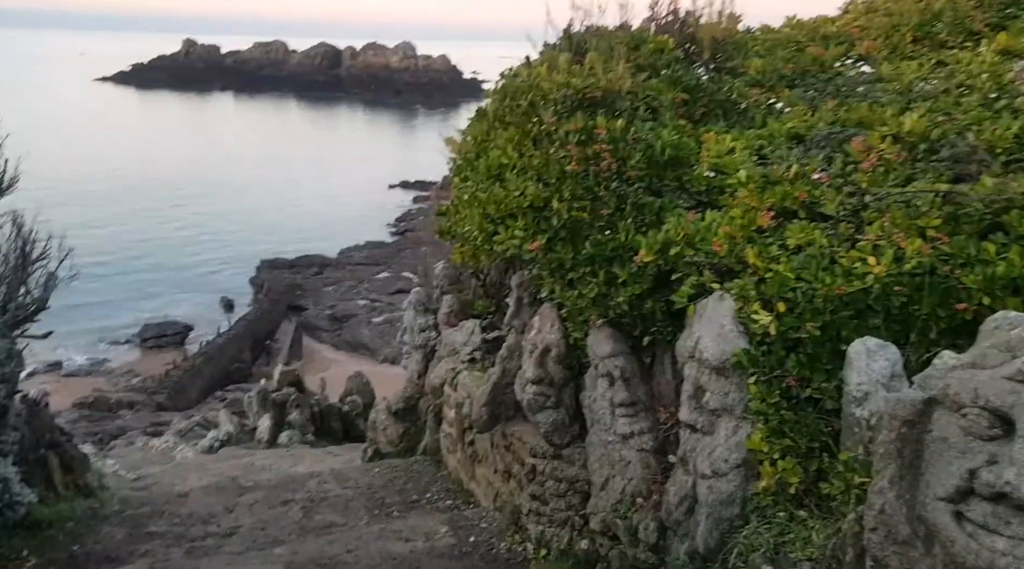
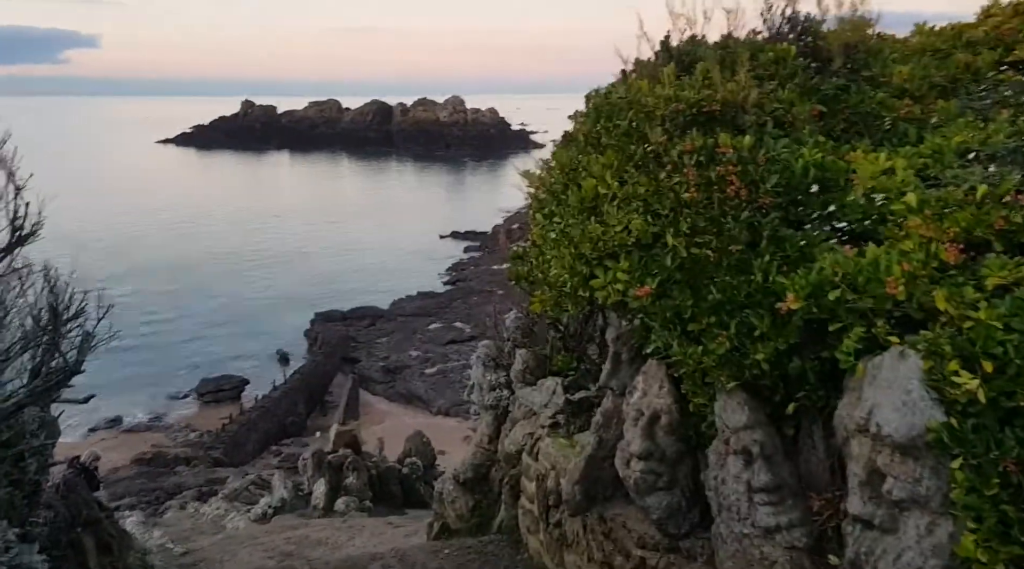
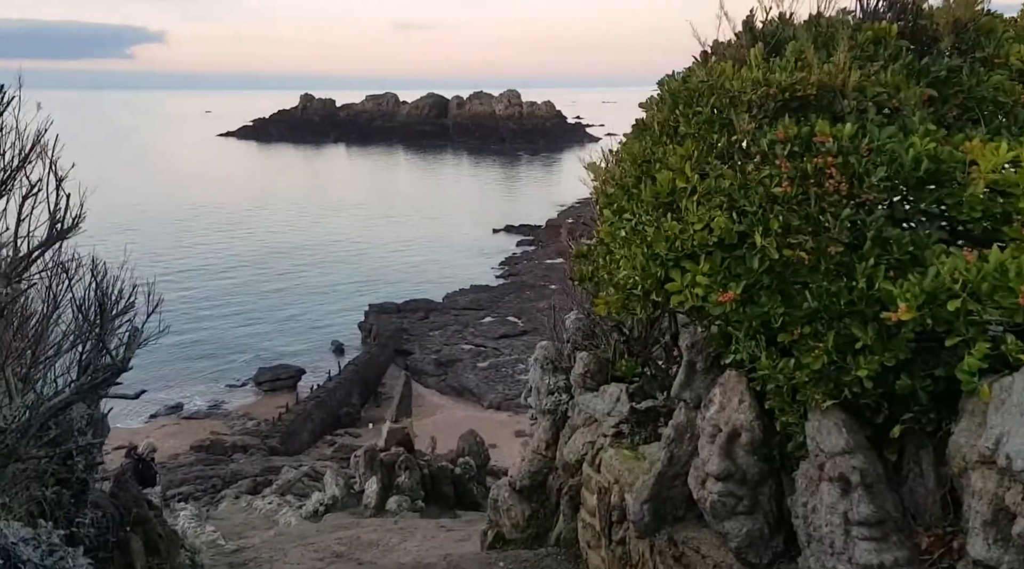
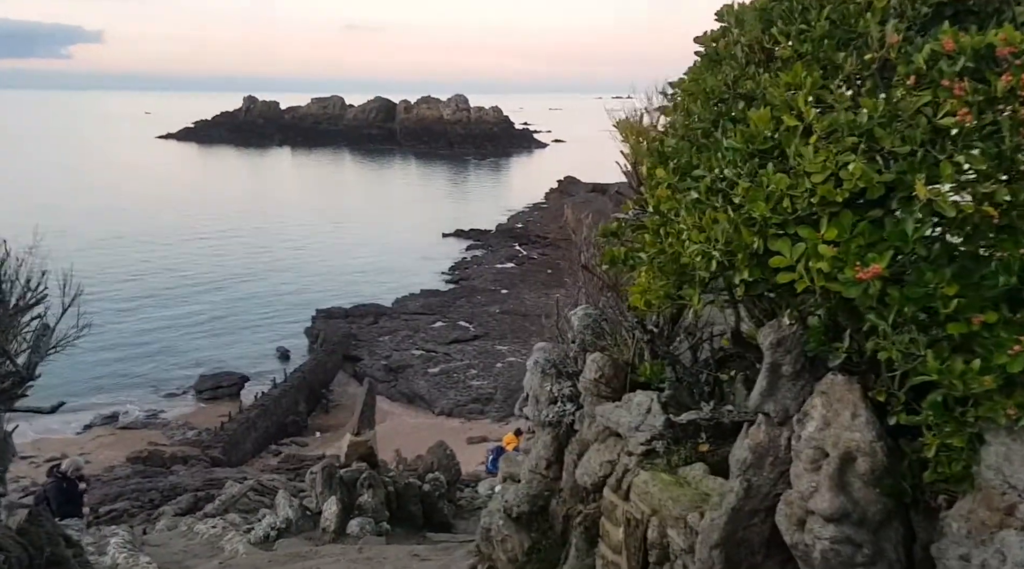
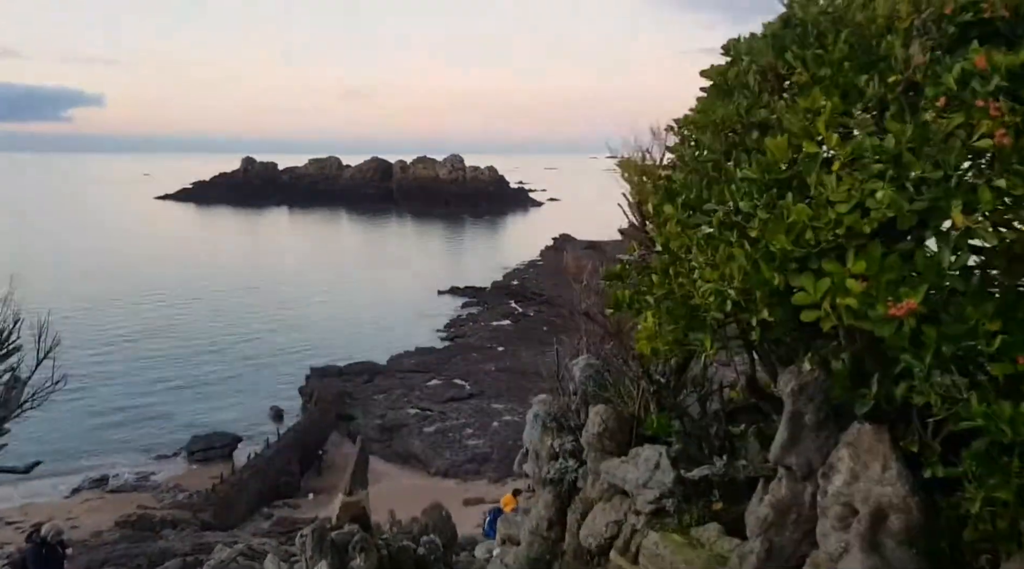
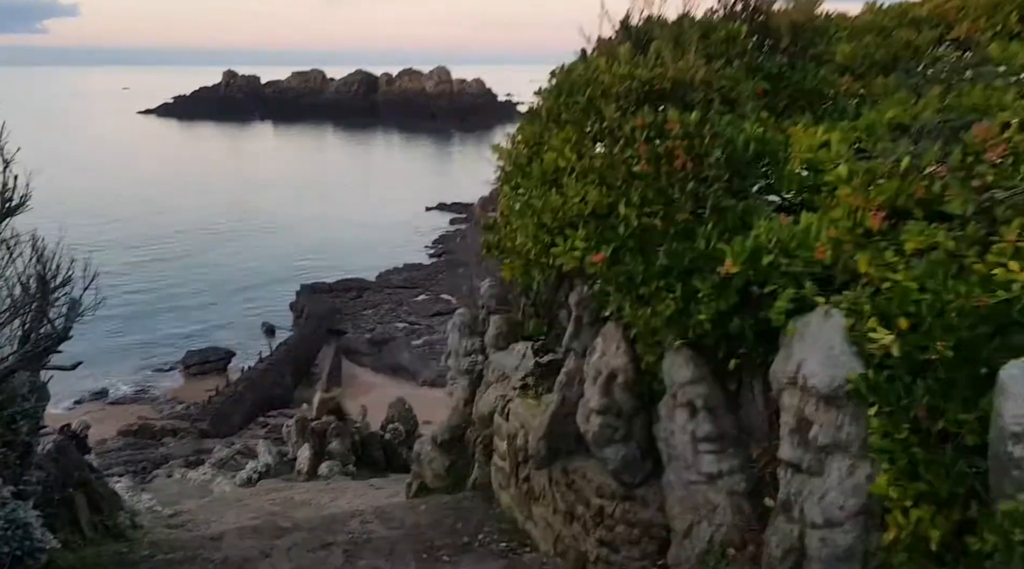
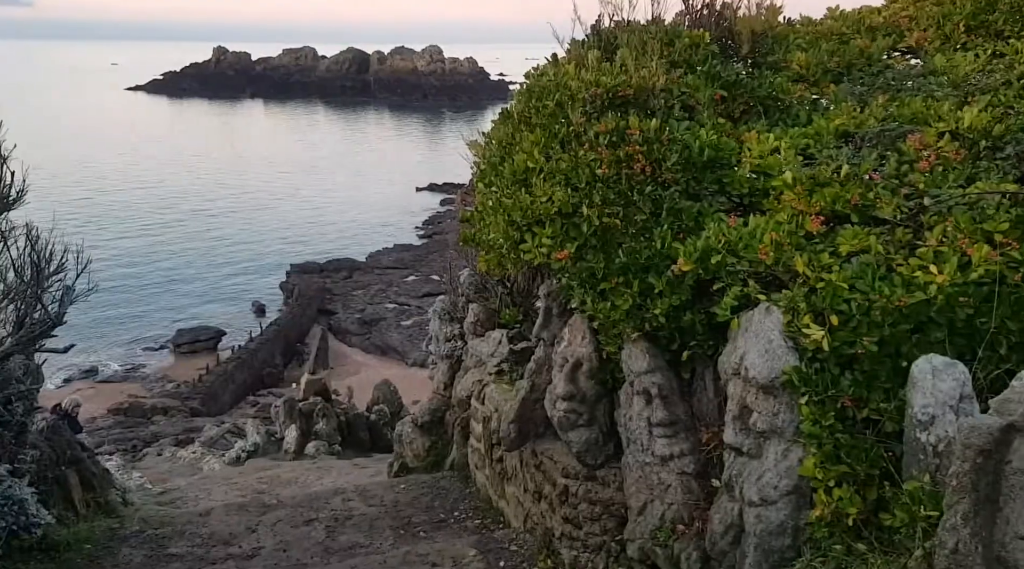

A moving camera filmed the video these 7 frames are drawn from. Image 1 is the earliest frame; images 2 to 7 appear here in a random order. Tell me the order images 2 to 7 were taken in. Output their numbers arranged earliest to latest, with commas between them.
7, 6, 2, 3, 4, 5
